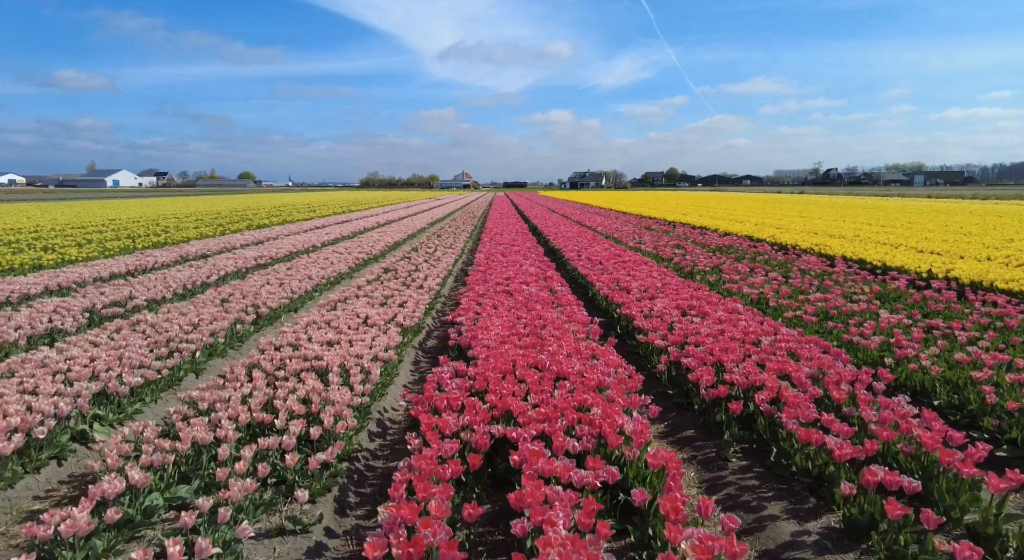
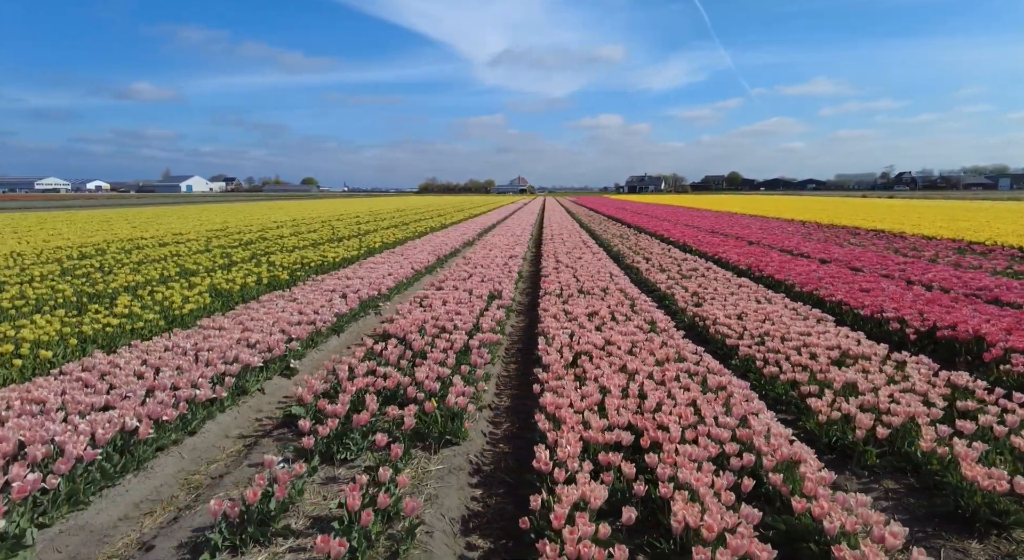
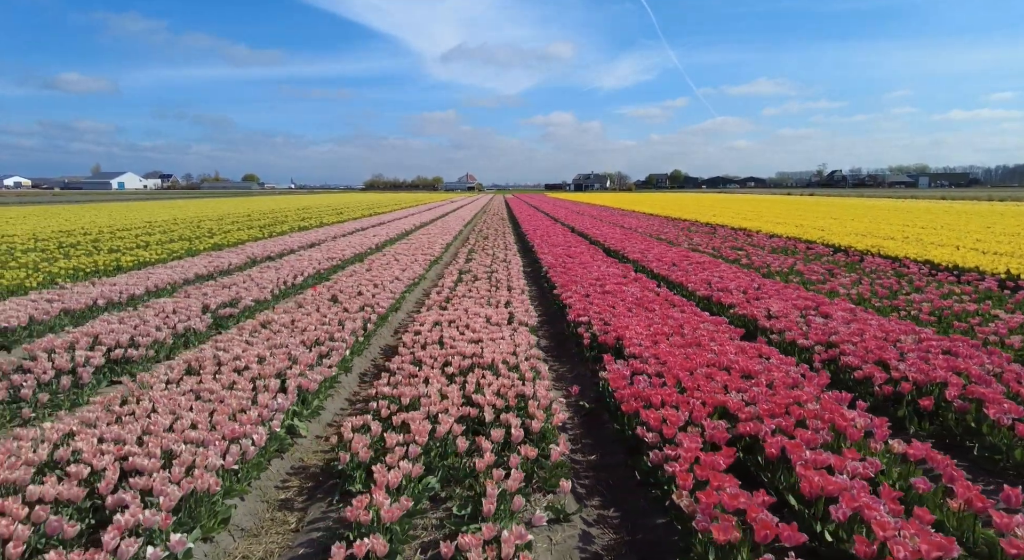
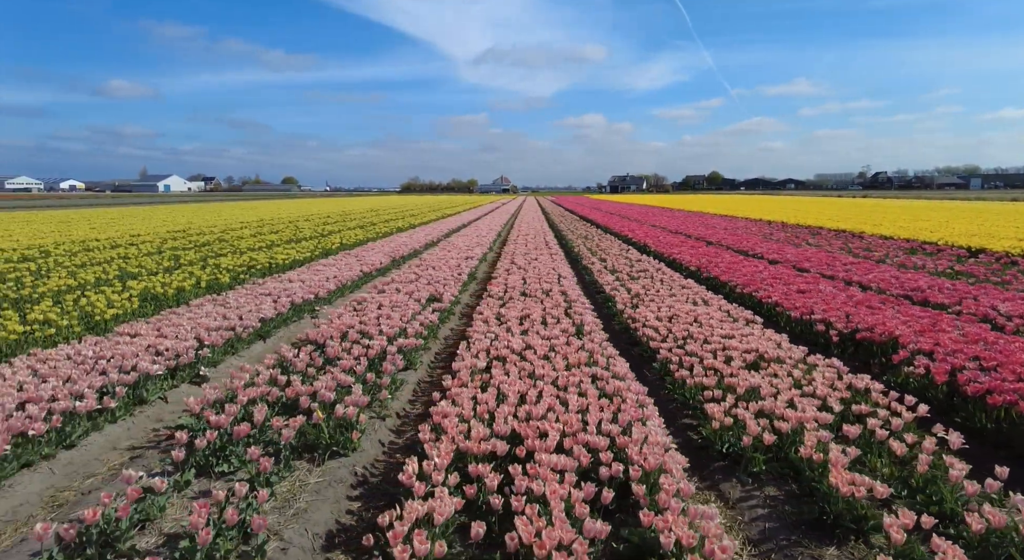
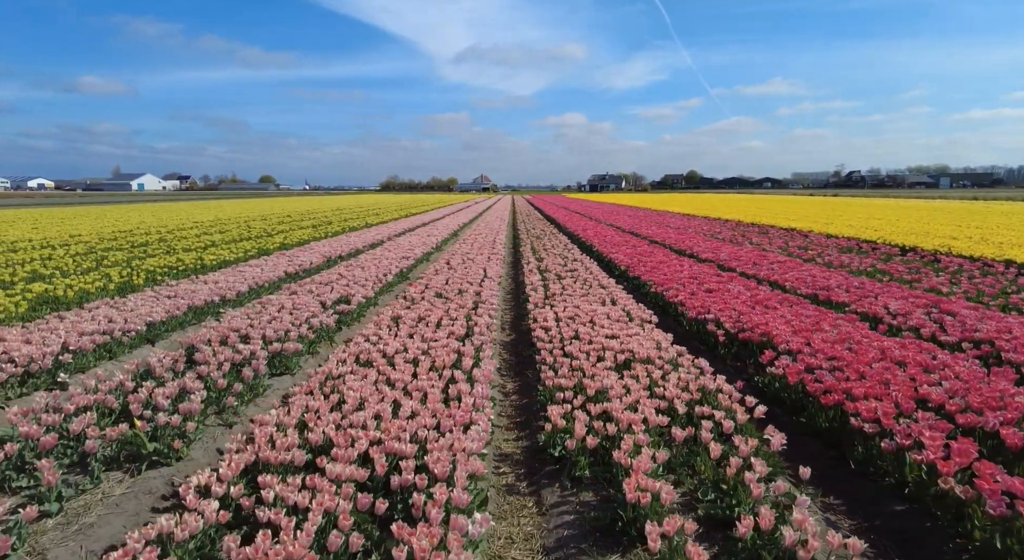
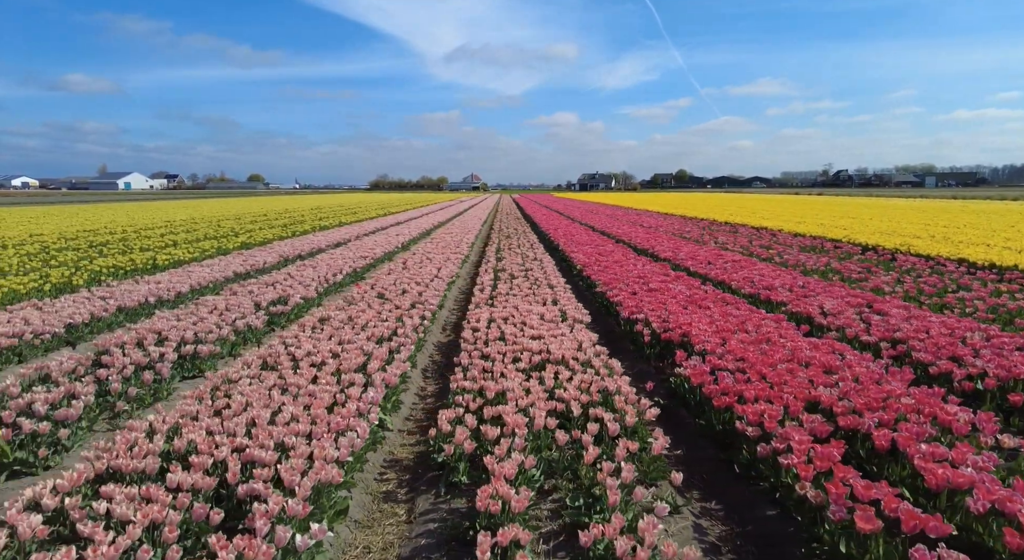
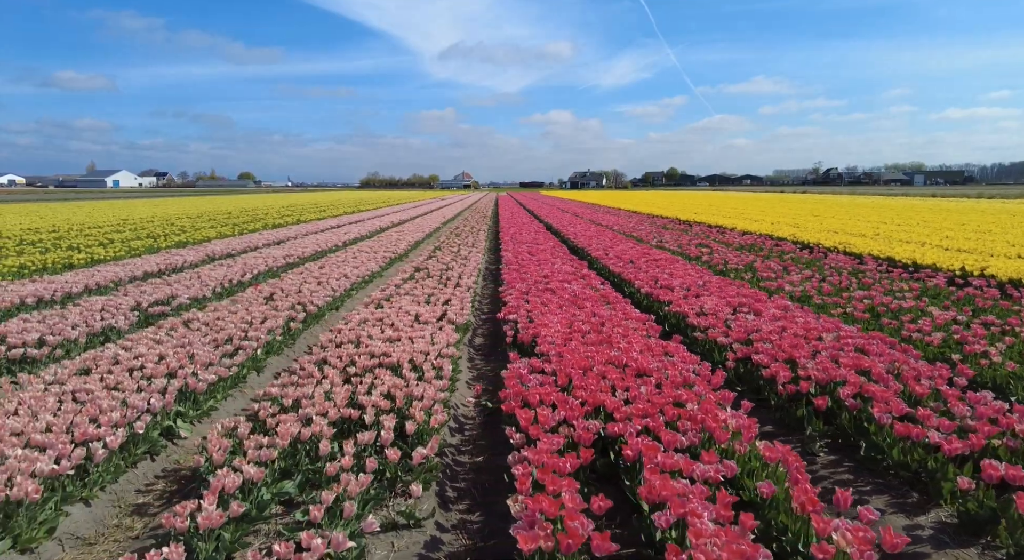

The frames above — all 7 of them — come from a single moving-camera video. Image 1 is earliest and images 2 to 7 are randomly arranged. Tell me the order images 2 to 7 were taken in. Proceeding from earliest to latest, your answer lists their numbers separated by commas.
7, 3, 6, 5, 4, 2
